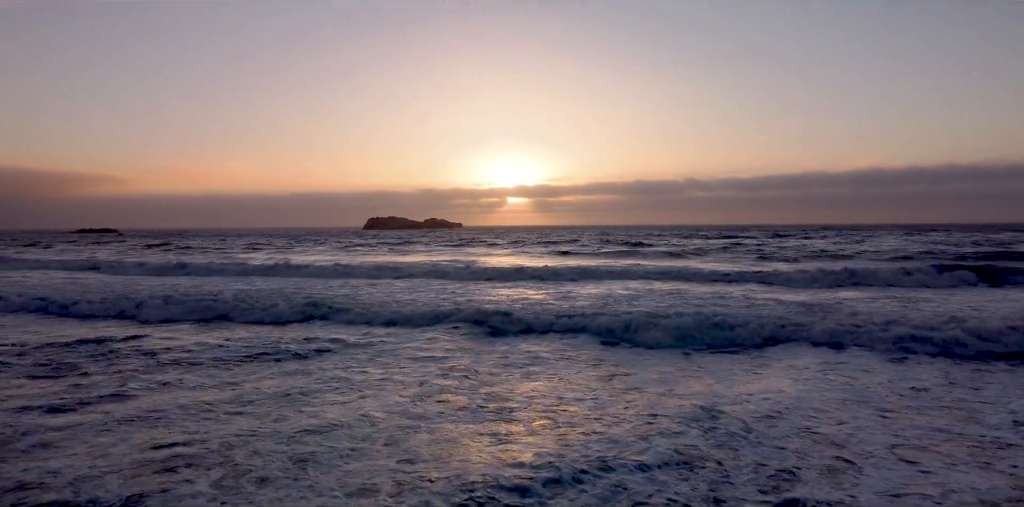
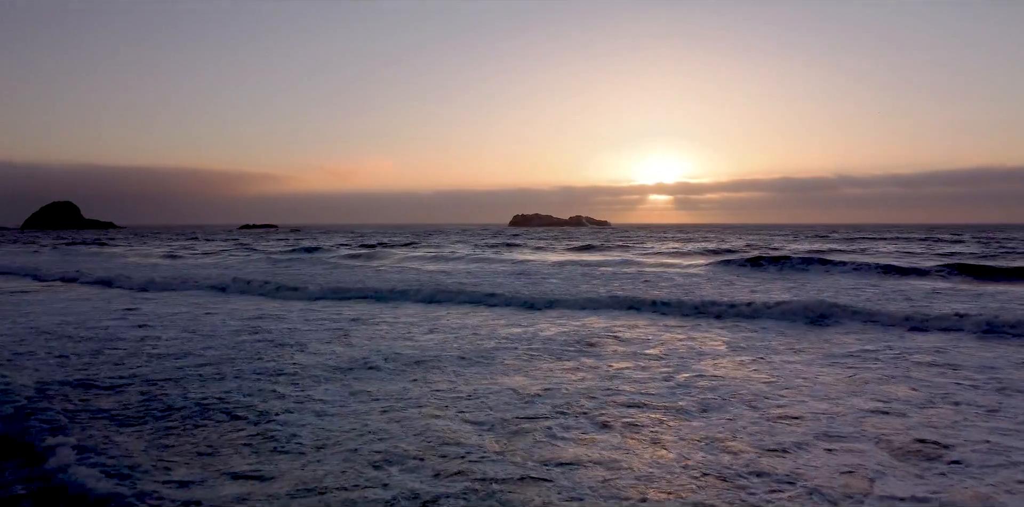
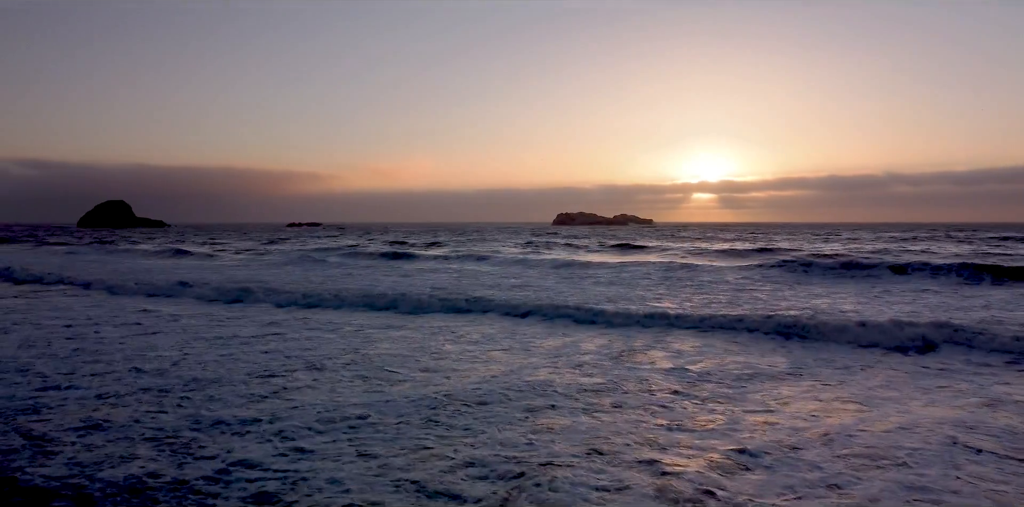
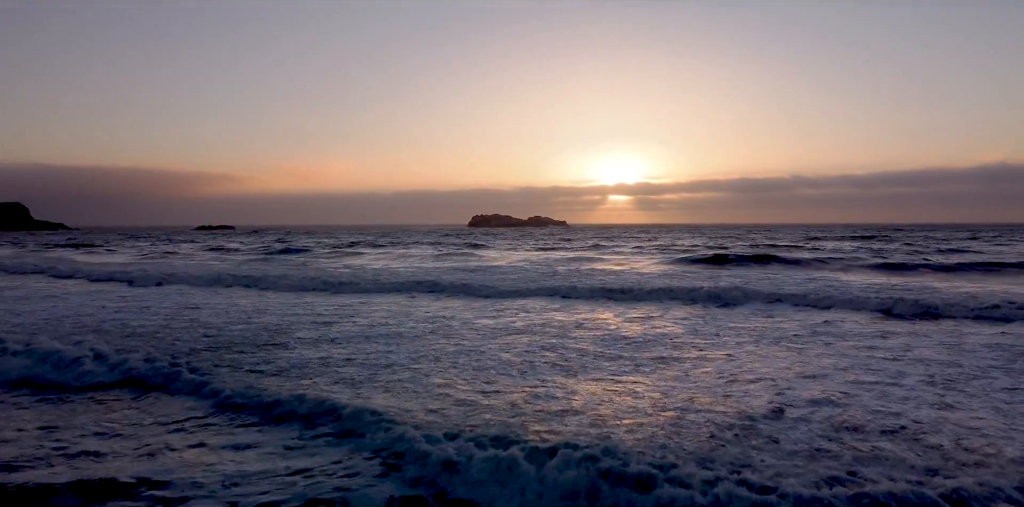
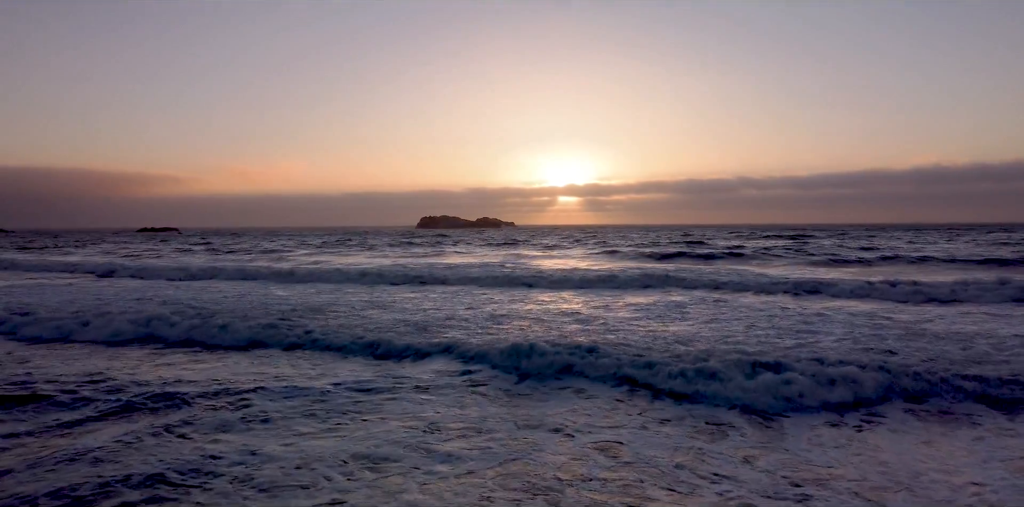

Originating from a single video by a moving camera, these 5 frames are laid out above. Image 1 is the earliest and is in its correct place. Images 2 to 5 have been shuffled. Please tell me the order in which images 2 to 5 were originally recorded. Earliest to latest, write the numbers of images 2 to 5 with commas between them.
5, 4, 2, 3
